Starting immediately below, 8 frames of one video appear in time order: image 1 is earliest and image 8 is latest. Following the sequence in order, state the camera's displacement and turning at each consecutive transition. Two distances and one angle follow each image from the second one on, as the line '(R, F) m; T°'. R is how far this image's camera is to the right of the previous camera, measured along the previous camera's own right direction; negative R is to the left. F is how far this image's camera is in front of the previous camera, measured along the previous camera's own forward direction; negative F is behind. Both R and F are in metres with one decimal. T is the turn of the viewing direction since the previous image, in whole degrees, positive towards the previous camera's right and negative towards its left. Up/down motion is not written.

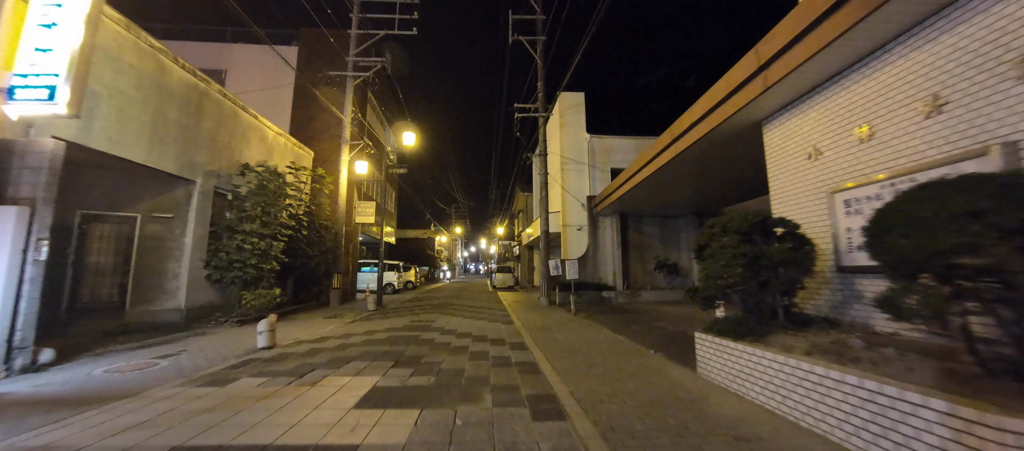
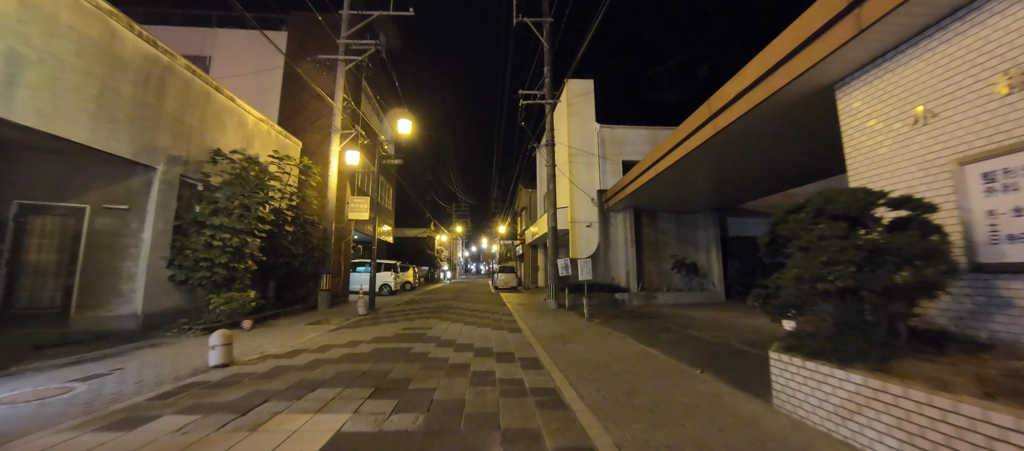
(-0.2, +1.1) m; 0°
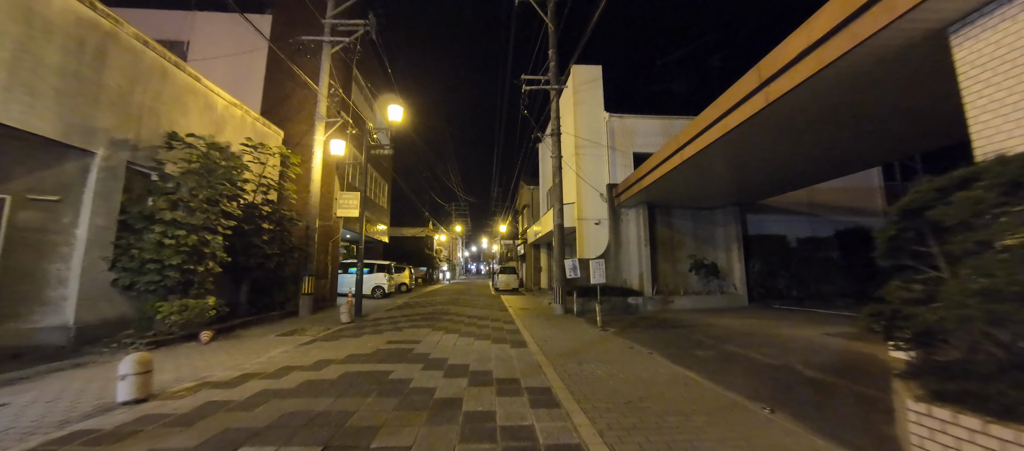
(-0.1, +1.1) m; 0°
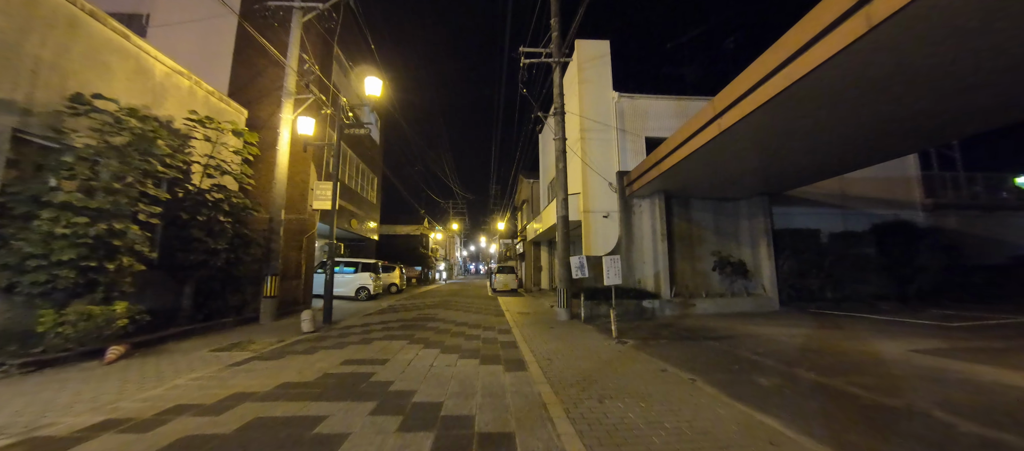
(+0.1, +1.4) m; 0°
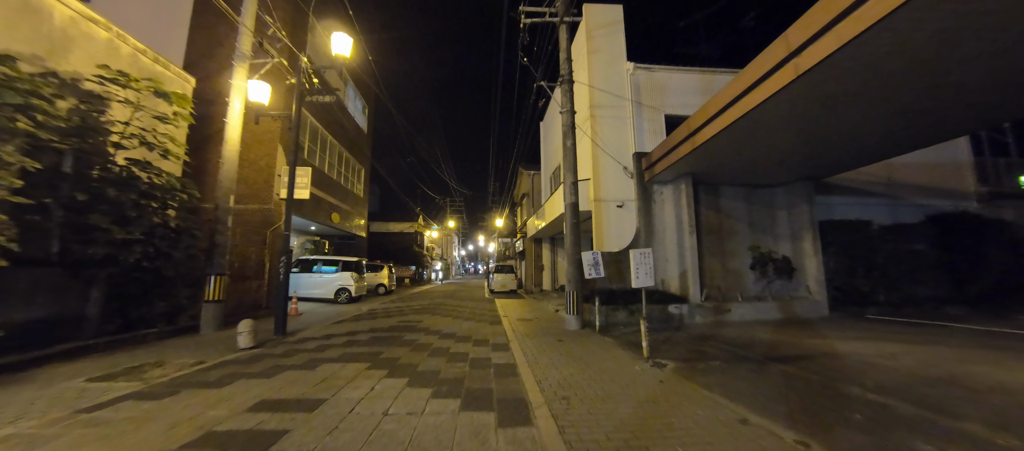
(0.0, +1.6) m; 0°
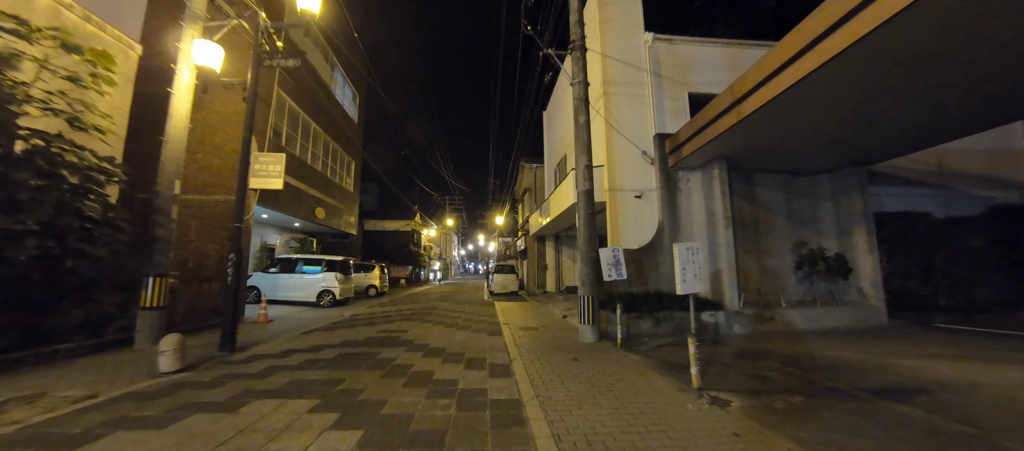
(0.0, +1.3) m; 0°
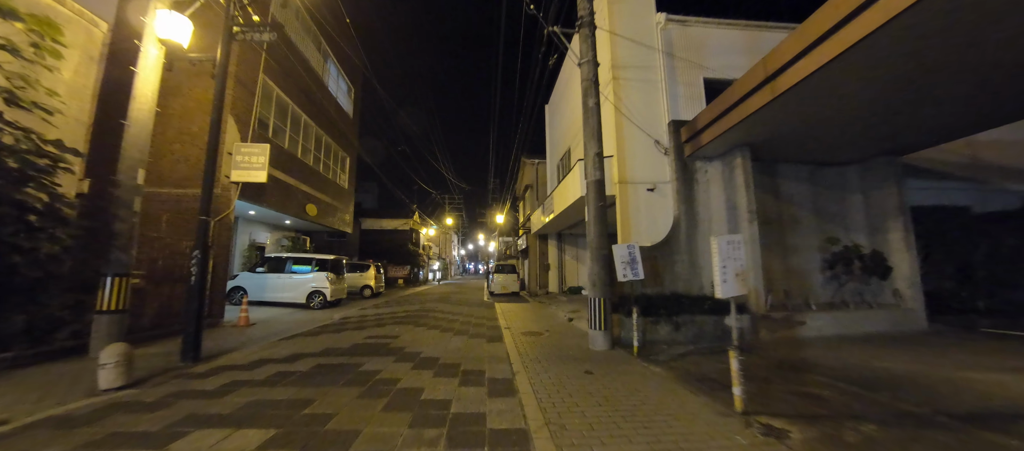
(0.0, +0.6) m; 0°
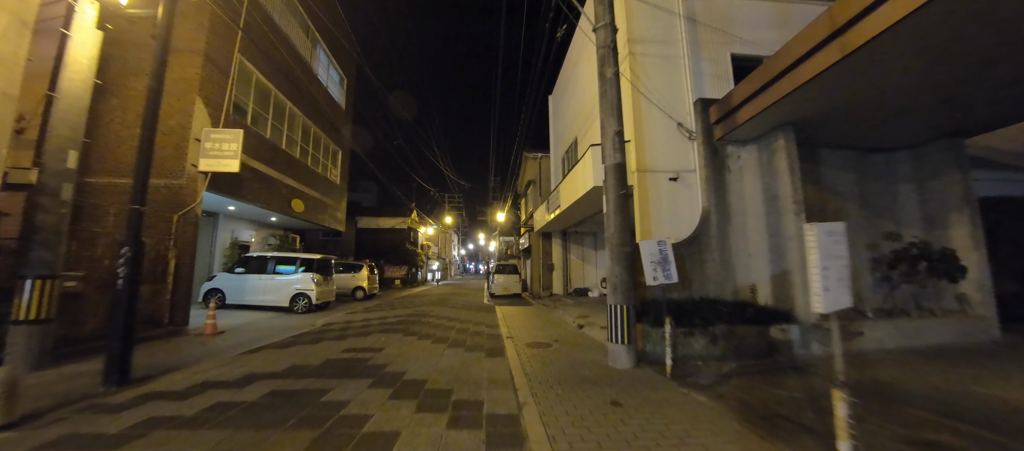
(-0.1, +0.9) m; 0°
